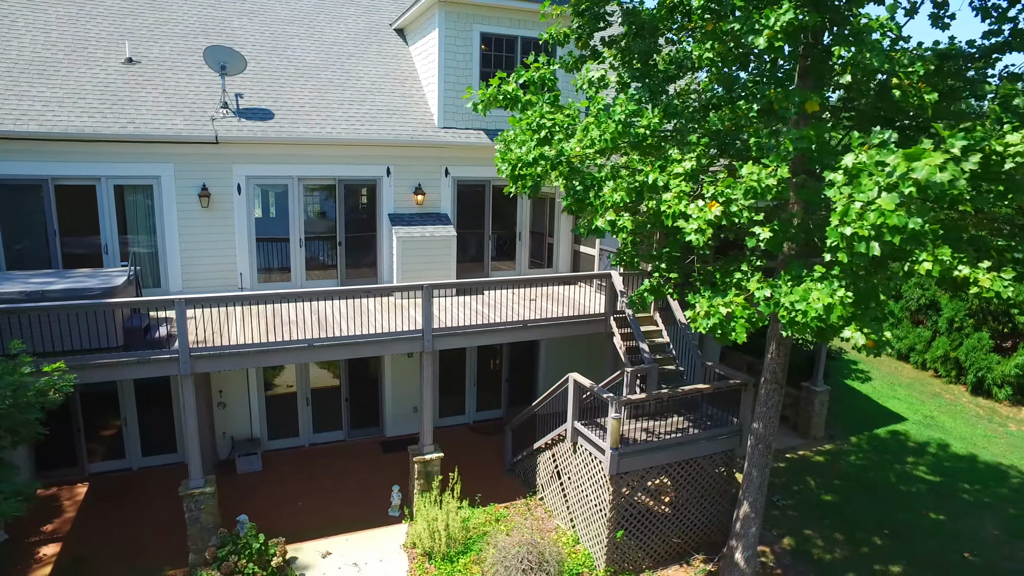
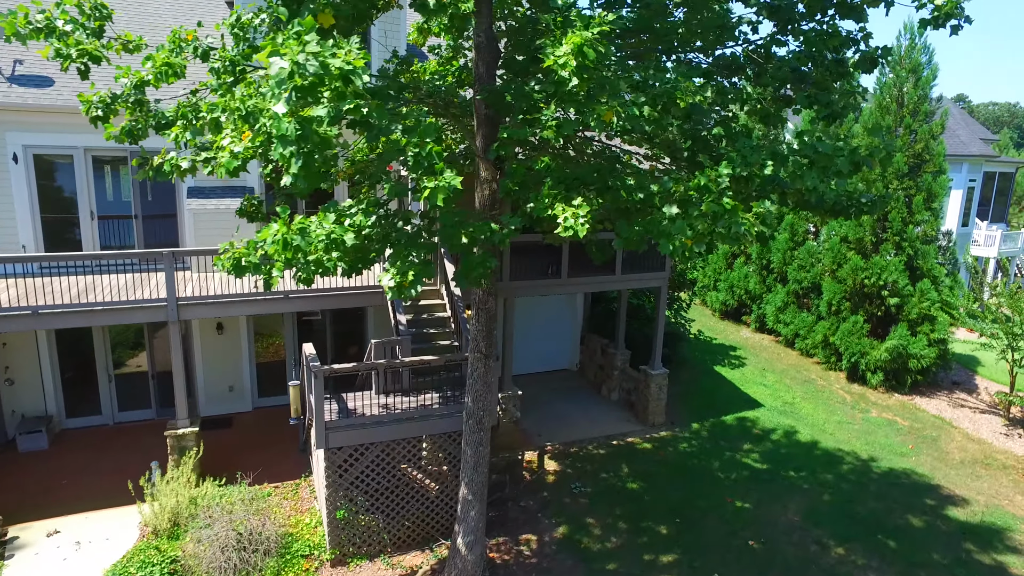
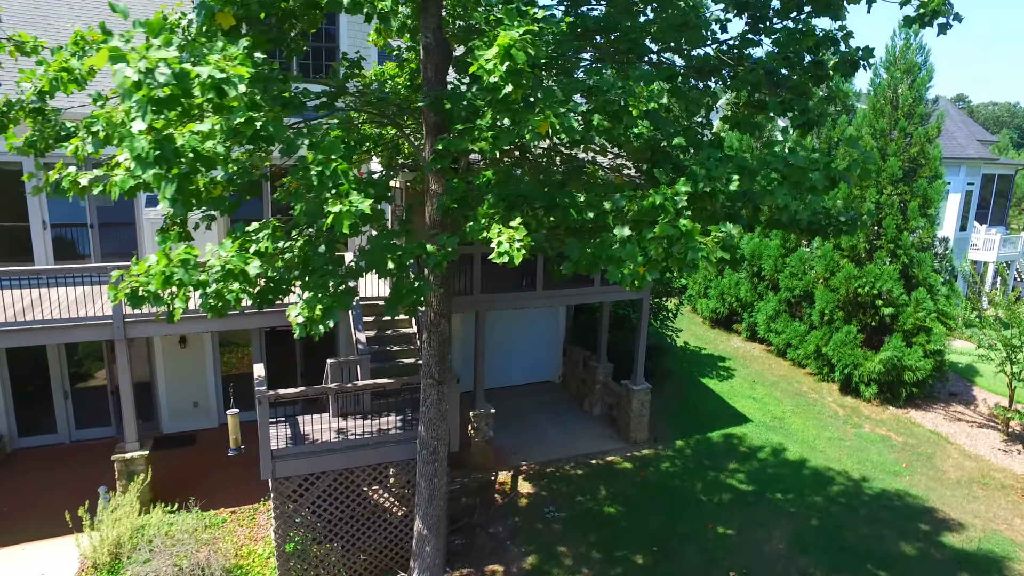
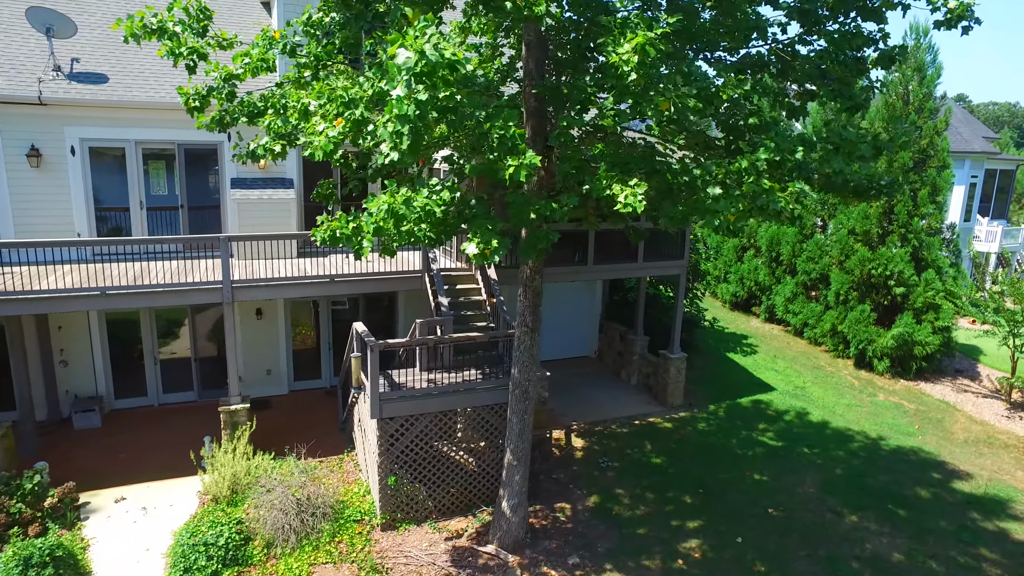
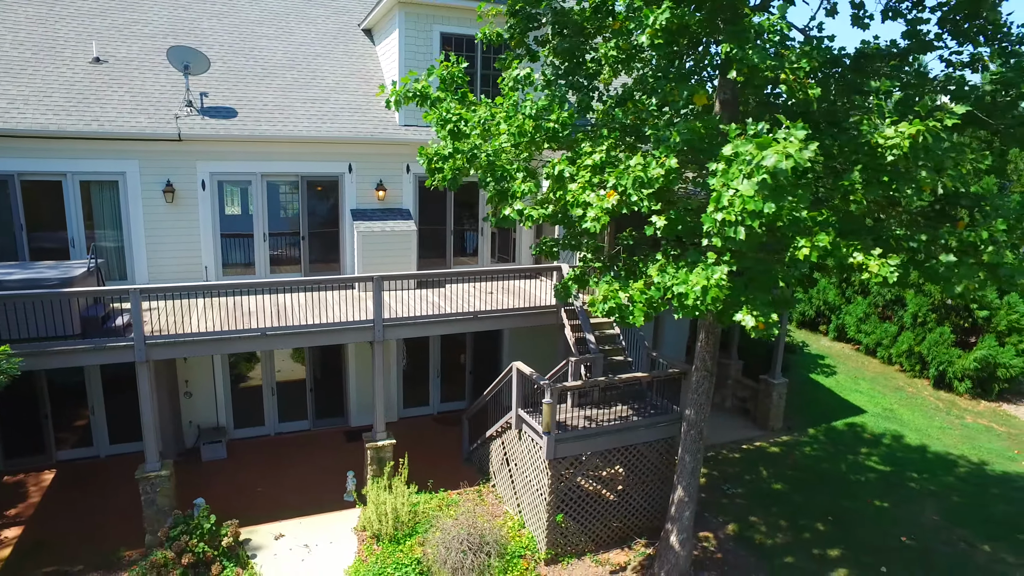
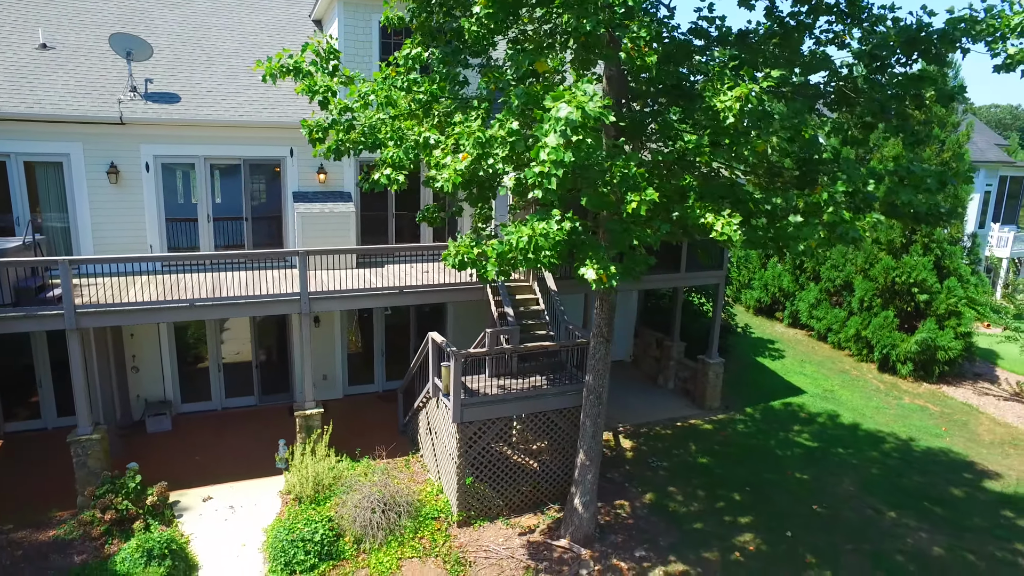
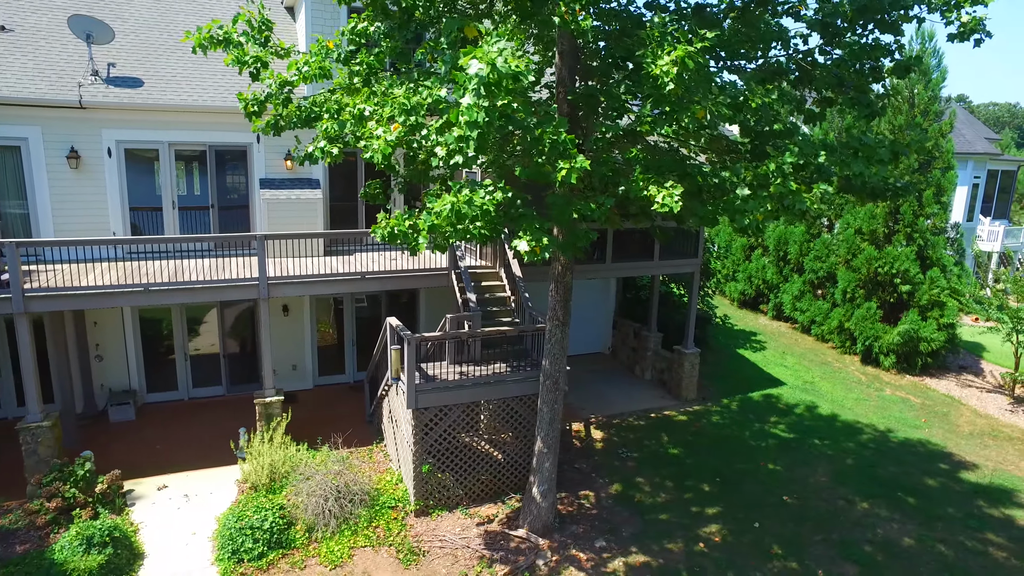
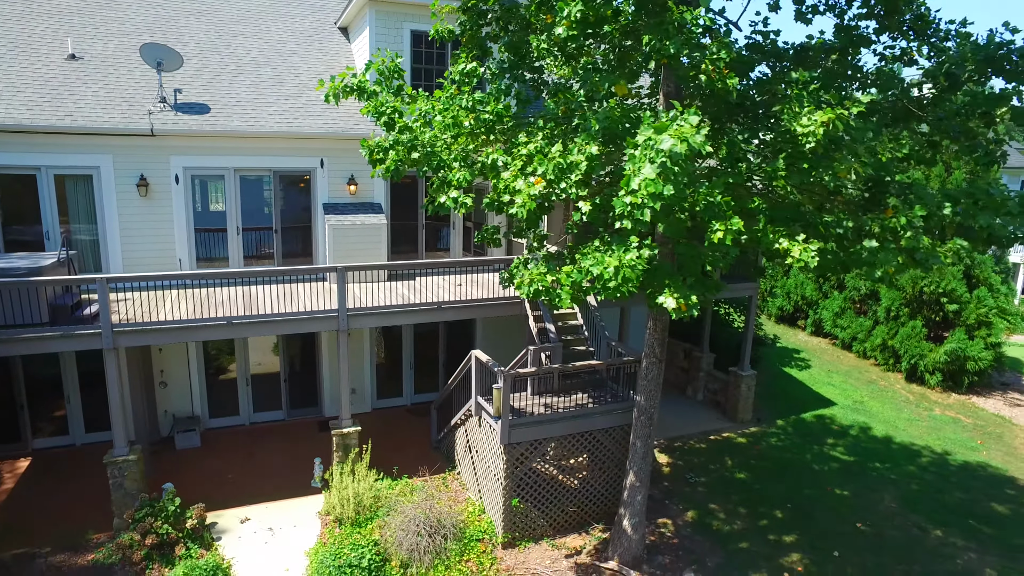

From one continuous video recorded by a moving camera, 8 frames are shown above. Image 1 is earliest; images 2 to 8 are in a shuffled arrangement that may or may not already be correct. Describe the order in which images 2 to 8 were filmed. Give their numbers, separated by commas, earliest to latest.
5, 8, 6, 7, 4, 2, 3
